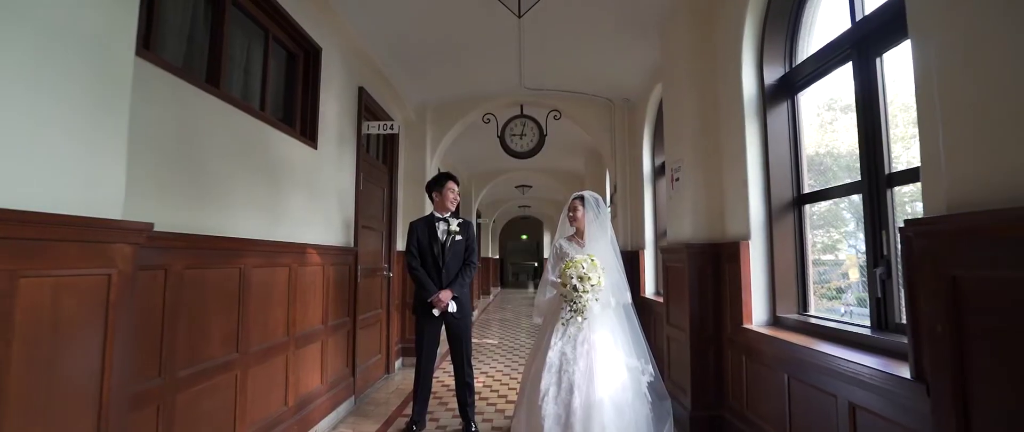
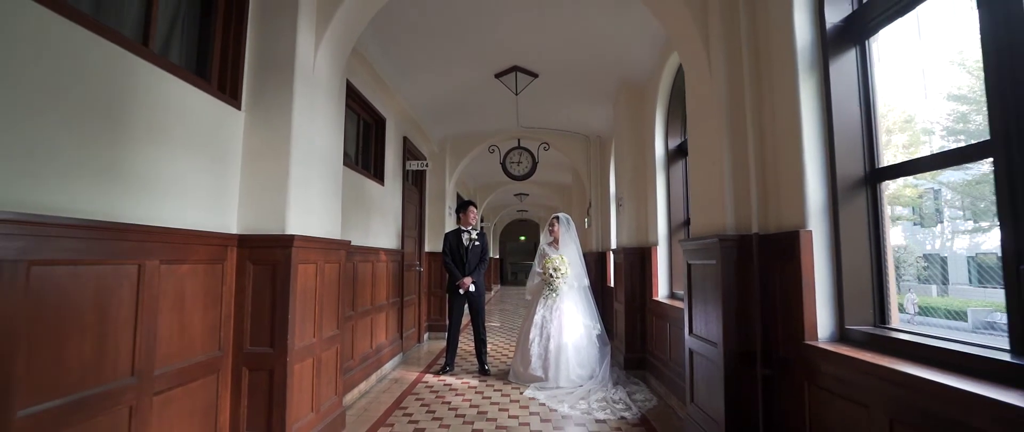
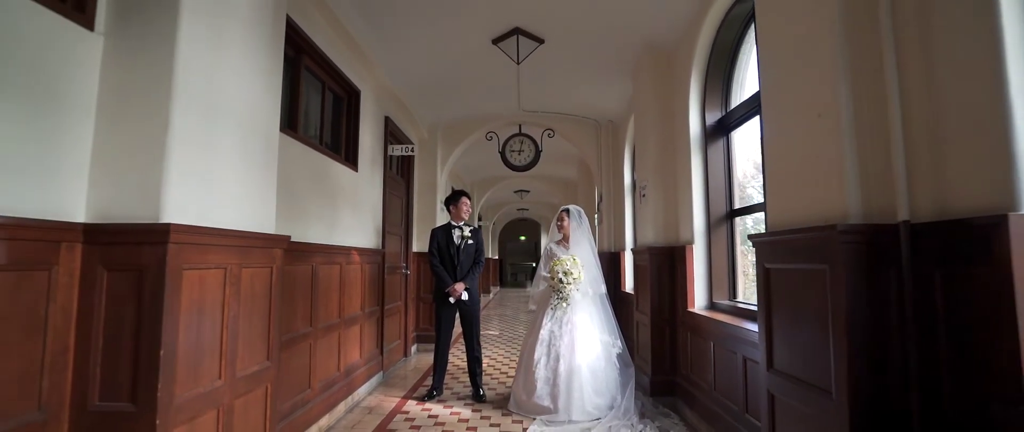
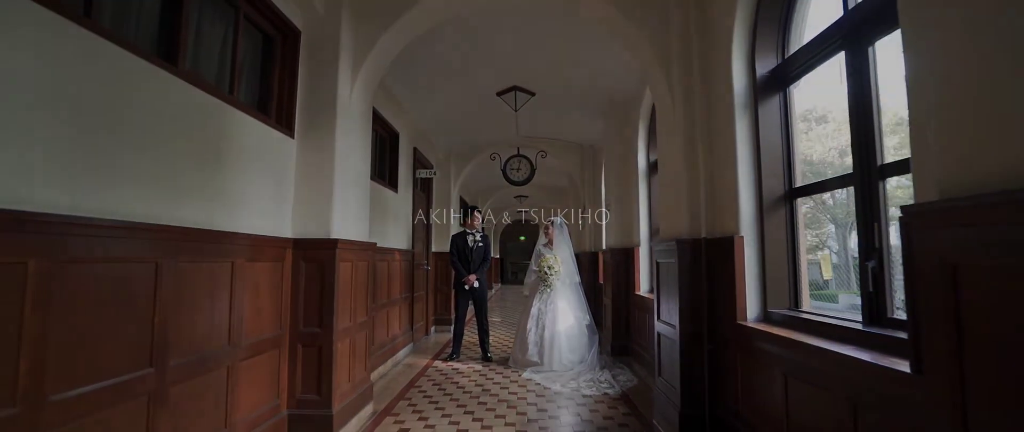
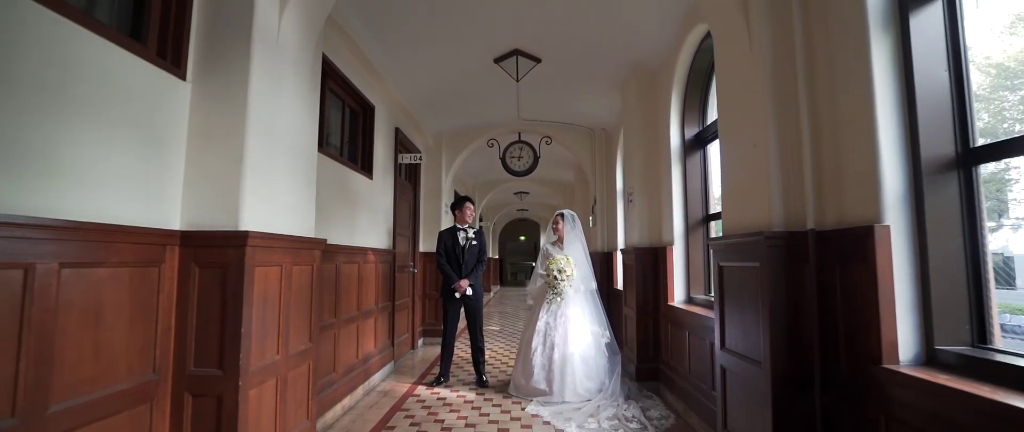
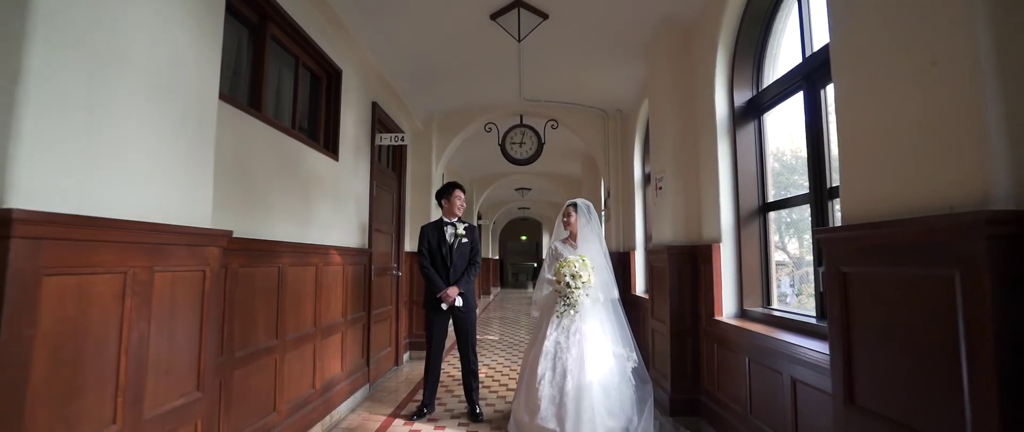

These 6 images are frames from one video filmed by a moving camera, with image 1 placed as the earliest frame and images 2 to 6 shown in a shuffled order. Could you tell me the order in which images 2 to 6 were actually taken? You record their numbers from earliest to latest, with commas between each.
6, 3, 5, 2, 4
